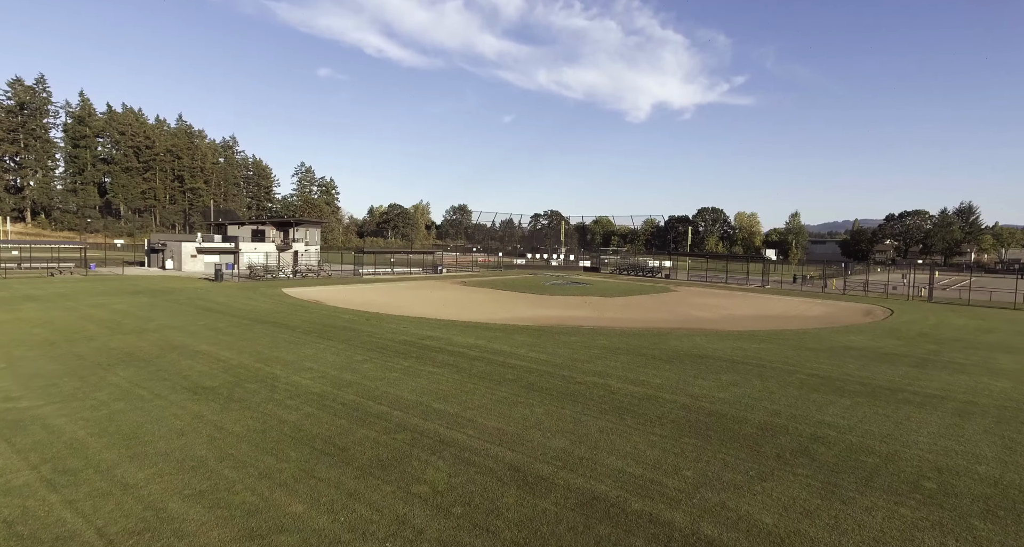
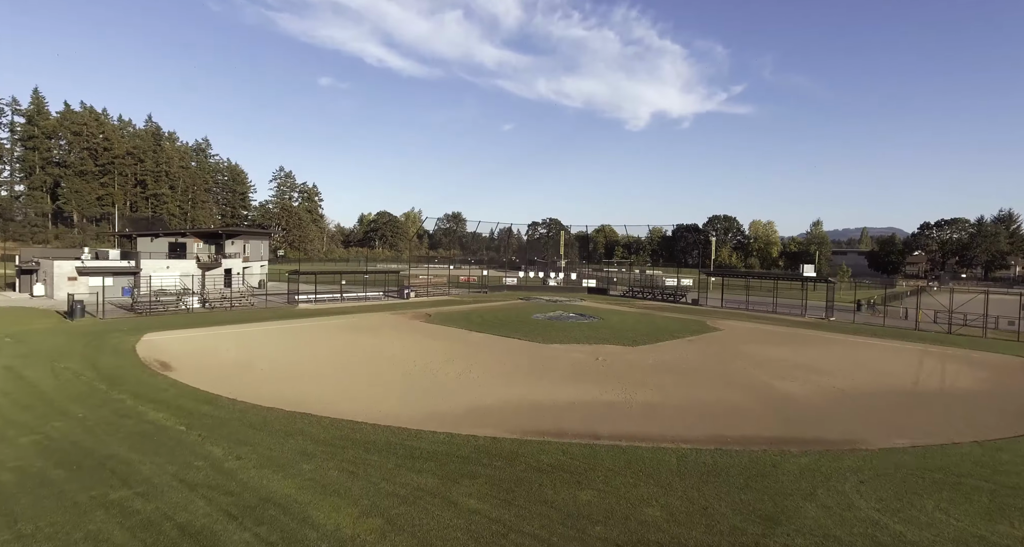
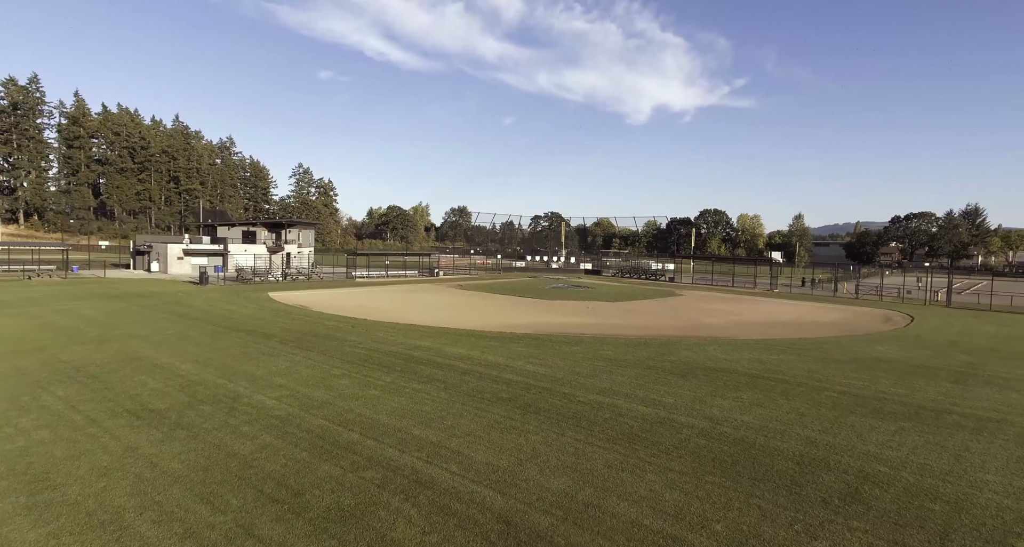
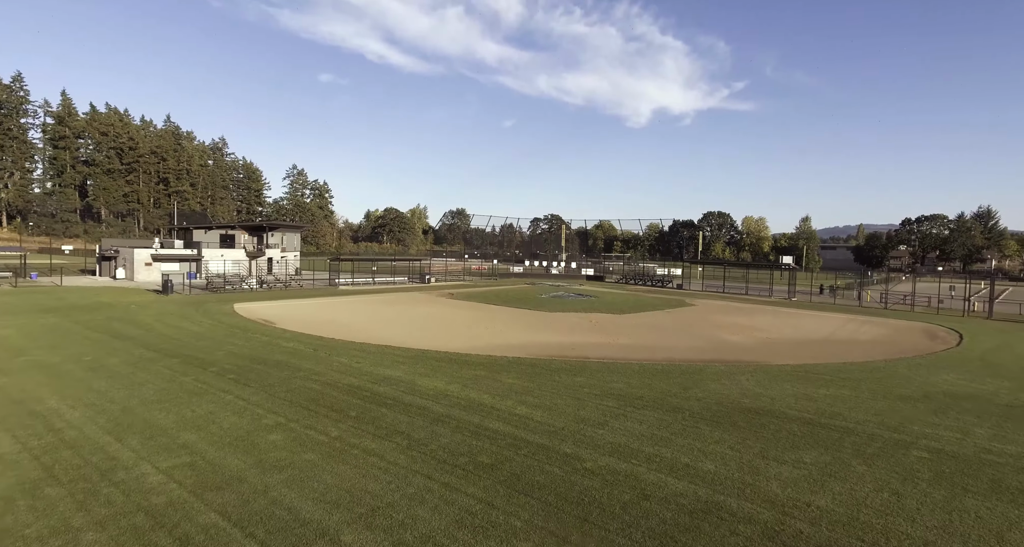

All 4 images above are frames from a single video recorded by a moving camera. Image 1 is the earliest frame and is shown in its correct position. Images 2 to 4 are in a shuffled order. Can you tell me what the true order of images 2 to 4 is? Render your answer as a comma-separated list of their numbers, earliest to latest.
3, 4, 2
